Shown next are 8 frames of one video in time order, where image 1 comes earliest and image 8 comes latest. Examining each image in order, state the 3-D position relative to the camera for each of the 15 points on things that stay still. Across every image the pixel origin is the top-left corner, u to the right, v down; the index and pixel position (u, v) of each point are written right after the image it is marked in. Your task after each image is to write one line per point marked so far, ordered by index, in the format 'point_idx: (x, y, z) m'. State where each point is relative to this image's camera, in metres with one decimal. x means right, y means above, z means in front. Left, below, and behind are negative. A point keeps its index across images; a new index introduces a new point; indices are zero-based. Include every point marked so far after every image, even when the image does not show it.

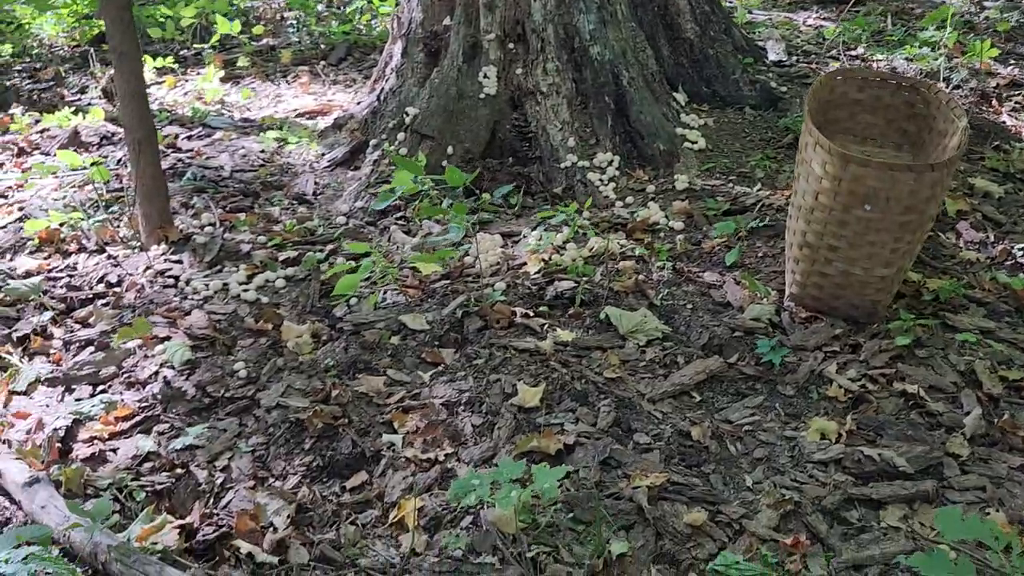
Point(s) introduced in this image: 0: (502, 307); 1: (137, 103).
0: (0.0, -0.1, +4.3) m
1: (-2.2, +1.1, +5.1) m
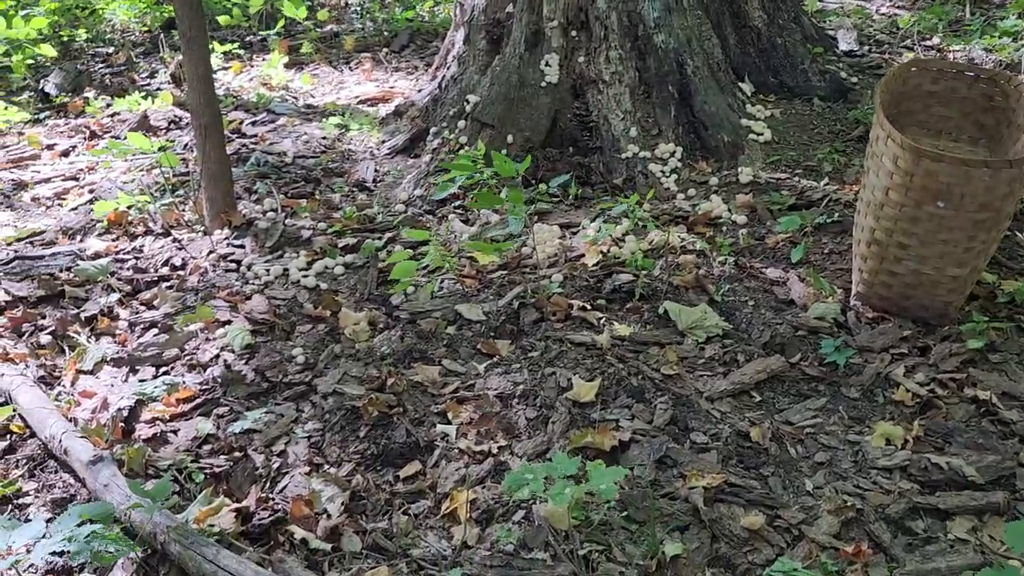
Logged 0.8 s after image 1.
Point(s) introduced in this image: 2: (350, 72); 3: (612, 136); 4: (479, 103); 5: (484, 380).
0: (+0.2, -0.1, +4.2) m
1: (-1.8, +1.2, +5.2) m
2: (-1.7, +2.3, +9.4) m
3: (+0.7, +1.0, +5.8) m
4: (-0.2, +1.3, +6.0) m
5: (-0.1, -0.4, +3.8) m
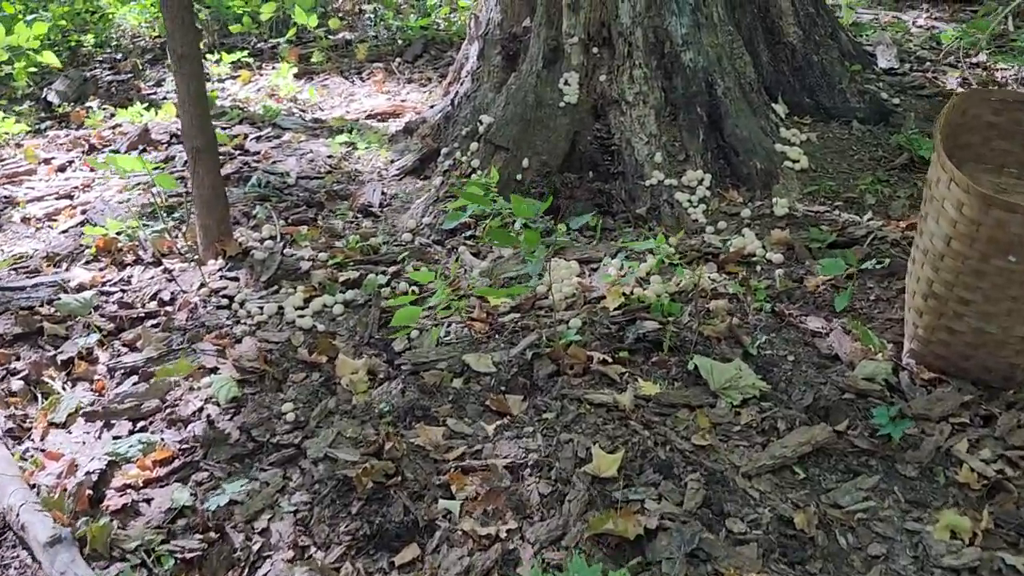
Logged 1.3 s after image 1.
0: (+0.3, -0.3, +3.8) m
1: (-1.7, +1.0, +4.8) m
2: (-1.6, +2.1, +9.0) m
3: (+0.8, +0.8, +5.4) m
4: (-0.1, +1.1, +5.6) m
5: (-0.1, -0.6, +3.4) m
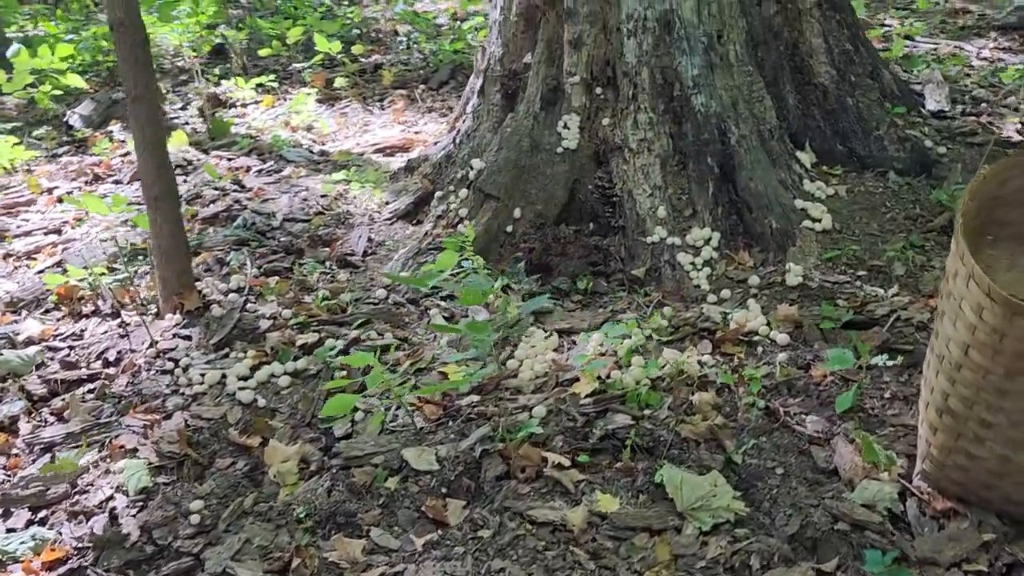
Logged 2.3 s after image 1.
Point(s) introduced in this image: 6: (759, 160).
0: (+0.1, -0.6, +3.3) m
1: (-1.8, +0.7, +4.5) m
2: (-1.3, +1.7, +8.7) m
3: (+0.7, +0.4, +4.8) m
4: (-0.2, +0.7, +5.2) m
5: (-0.3, -0.9, +3.0) m
6: (+1.4, +0.7, +4.8) m
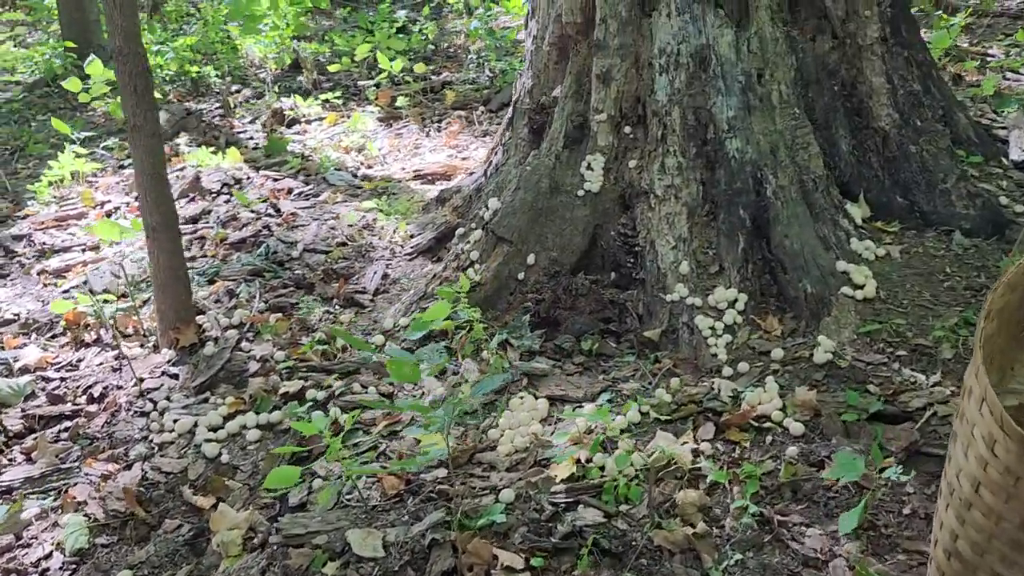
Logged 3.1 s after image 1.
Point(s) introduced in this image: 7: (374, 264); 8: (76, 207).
0: (-0.1, -0.9, +3.0) m
1: (-1.8, +0.5, +4.4) m
2: (-0.7, +1.5, +8.4) m
3: (+0.7, +0.1, +4.4) m
4: (-0.1, +0.4, +4.8) m
5: (-0.6, -1.2, +2.7) m
6: (+1.4, +0.4, +4.3) m
7: (-0.9, +0.2, +5.5) m
8: (-3.7, +0.7, +7.4) m
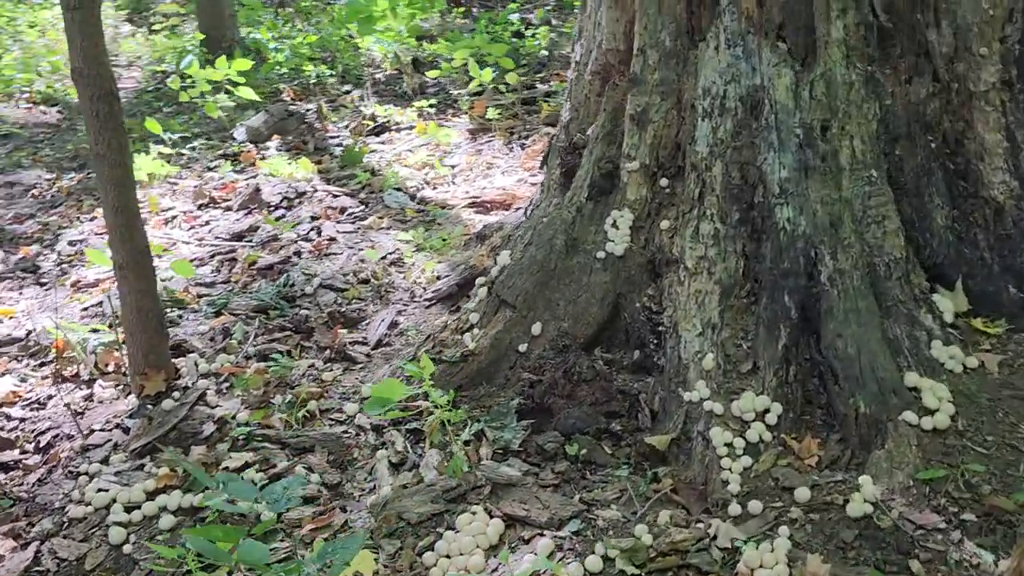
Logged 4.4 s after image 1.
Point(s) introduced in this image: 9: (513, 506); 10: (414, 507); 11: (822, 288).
0: (-0.4, -1.2, +2.4) m
1: (-1.8, +0.3, +4.0) m
2: (0.0, +1.2, +7.8) m
3: (+0.7, -0.3, +3.6) m
4: (0.0, +0.1, +4.2) m
5: (-1.0, -1.5, +2.1) m
6: (+1.4, -0.1, +3.4) m
7: (-0.7, -0.1, +4.9) m
8: (-3.1, +0.7, +7.4) m
9: (0.0, -0.8, +3.2) m
10: (-0.4, -0.8, +3.3) m
11: (+1.2, 0.0, +3.5) m
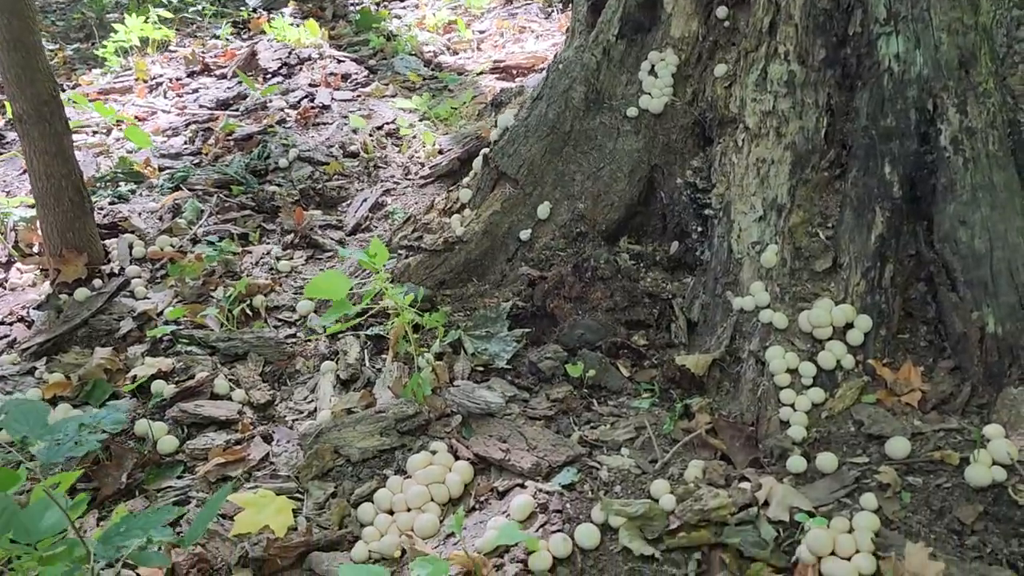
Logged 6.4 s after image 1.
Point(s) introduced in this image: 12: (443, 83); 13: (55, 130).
0: (-0.6, -0.9, +1.6) m
1: (-1.8, +0.8, +3.1) m
2: (+0.3, +2.1, +6.7) m
3: (+0.7, +0.1, +2.6) m
4: (0.0, +0.6, +3.2) m
5: (-1.1, -1.2, +1.4) m
6: (+1.3, +0.3, +2.4) m
7: (-0.6, +0.5, +4.0) m
8: (-2.9, +1.6, +6.5) m
9: (-0.1, -0.4, +2.3) m
10: (-0.4, -0.4, +2.4) m
11: (+1.2, +0.4, +2.4) m
12: (-0.4, +1.3, +5.3) m
13: (-1.7, +0.6, +3.3) m
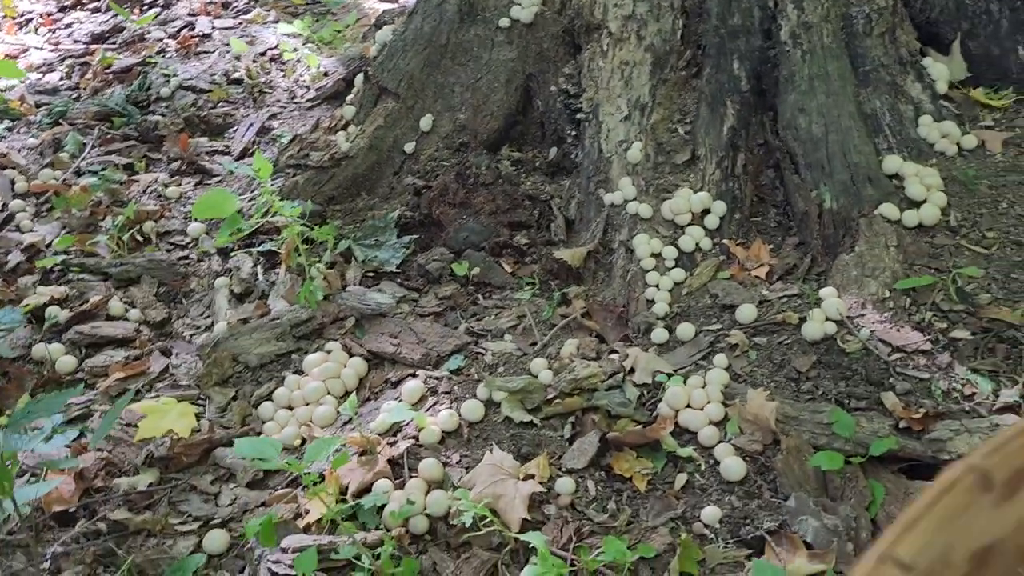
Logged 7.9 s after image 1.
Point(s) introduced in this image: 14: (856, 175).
0: (-0.8, -0.7, +1.7) m
1: (-2.2, +1.0, +3.0) m
2: (-0.6, +2.7, +6.7) m
3: (+0.3, +0.4, +2.8) m
4: (-0.4, +0.9, +3.3) m
5: (-1.3, -1.0, +1.5) m
6: (+0.9, +0.6, +2.6) m
7: (-1.2, +0.8, +4.0) m
8: (-3.7, +1.9, +6.2) m
9: (-0.4, -0.2, +2.5) m
10: (-0.7, -0.2, +2.5) m
11: (+0.8, +0.7, +2.6) m
12: (-1.1, +1.7, +5.3) m
13: (-2.2, +0.8, +3.2) m
14: (+1.0, +0.3, +2.5) m
